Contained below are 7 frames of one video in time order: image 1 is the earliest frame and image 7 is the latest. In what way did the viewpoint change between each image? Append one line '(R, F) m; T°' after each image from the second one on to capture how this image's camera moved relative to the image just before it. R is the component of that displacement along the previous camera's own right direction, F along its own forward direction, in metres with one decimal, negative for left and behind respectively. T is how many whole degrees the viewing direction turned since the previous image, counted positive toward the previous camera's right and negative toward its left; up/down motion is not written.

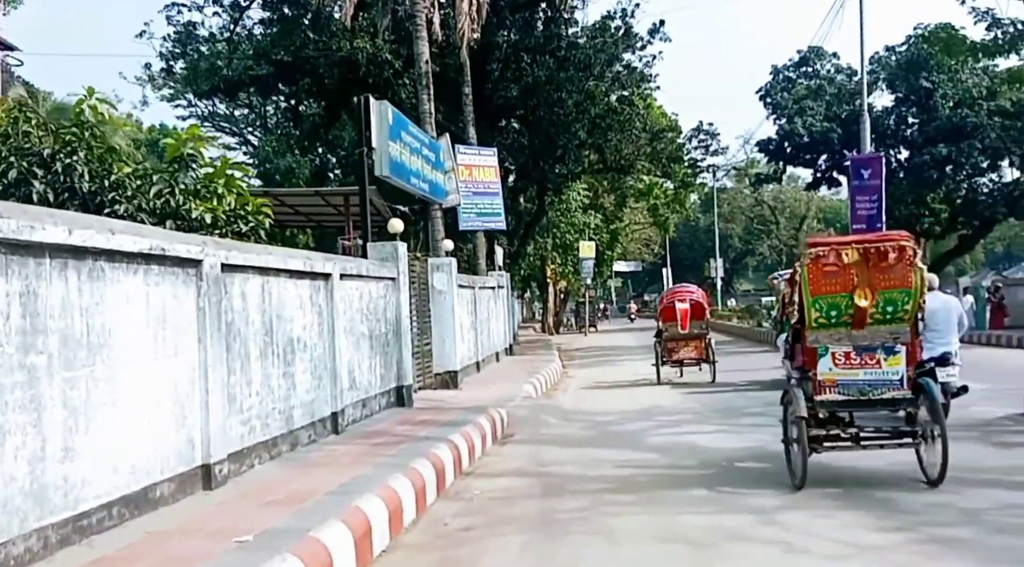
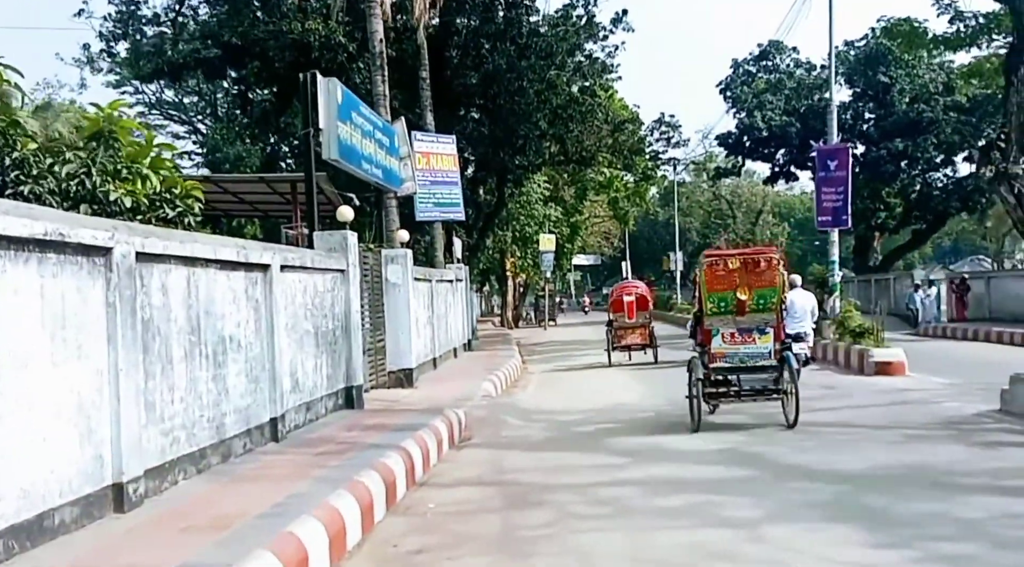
(0.0, +0.8) m; +2°
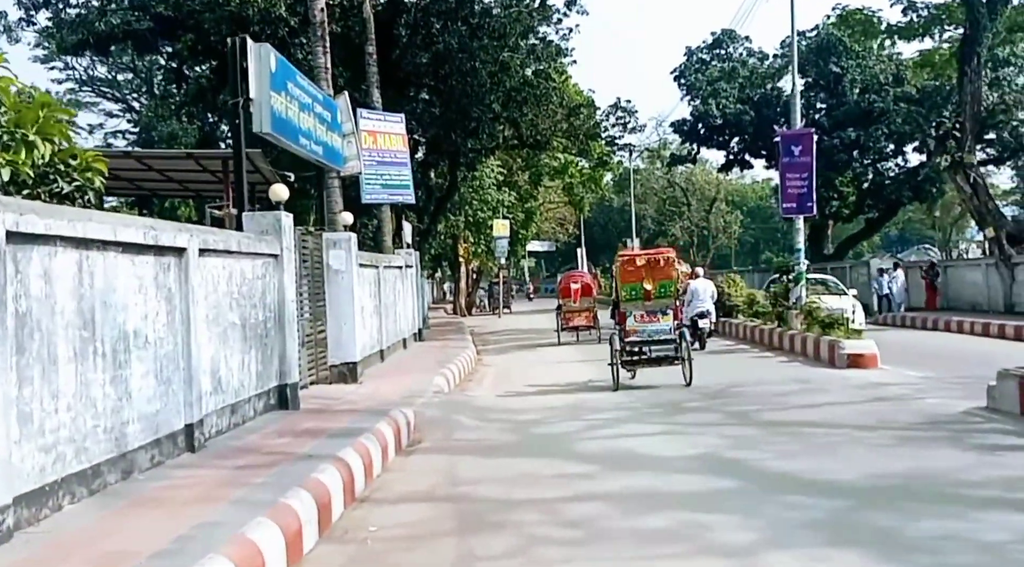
(0.0, +1.1) m; +2°
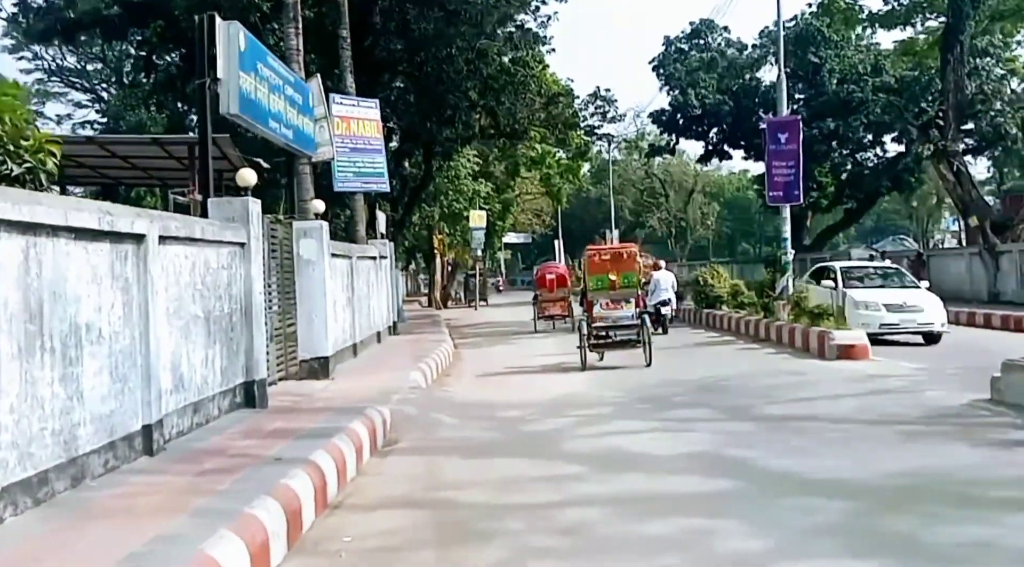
(0.0, +0.5) m; +1°
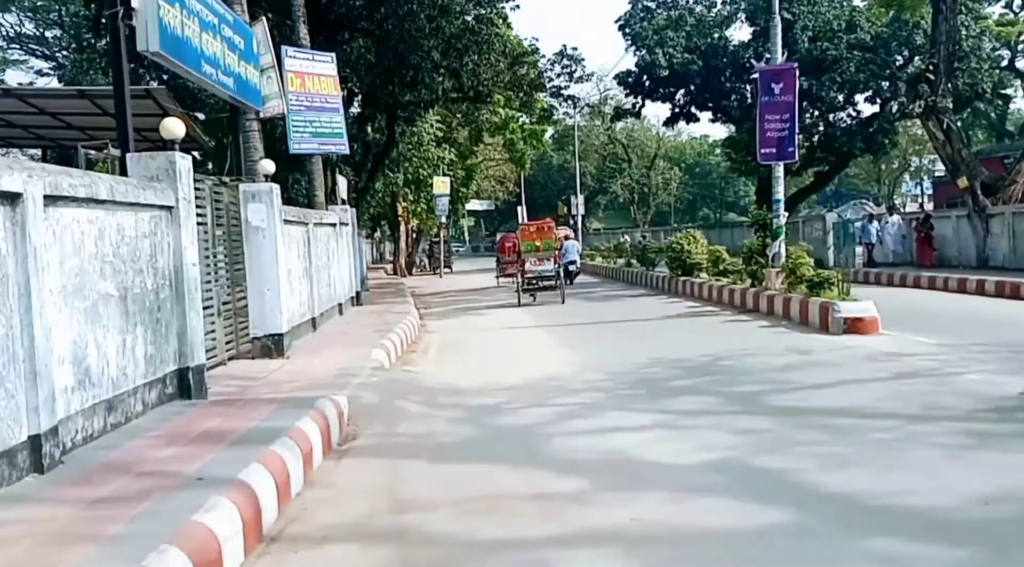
(-0.1, +1.5) m; +2°
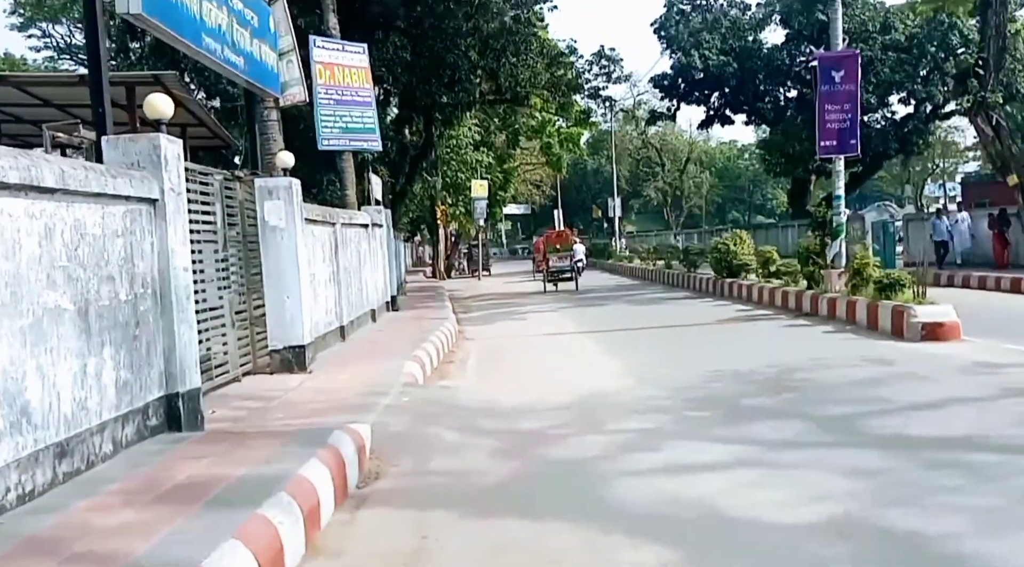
(-0.1, +1.3) m; -2°
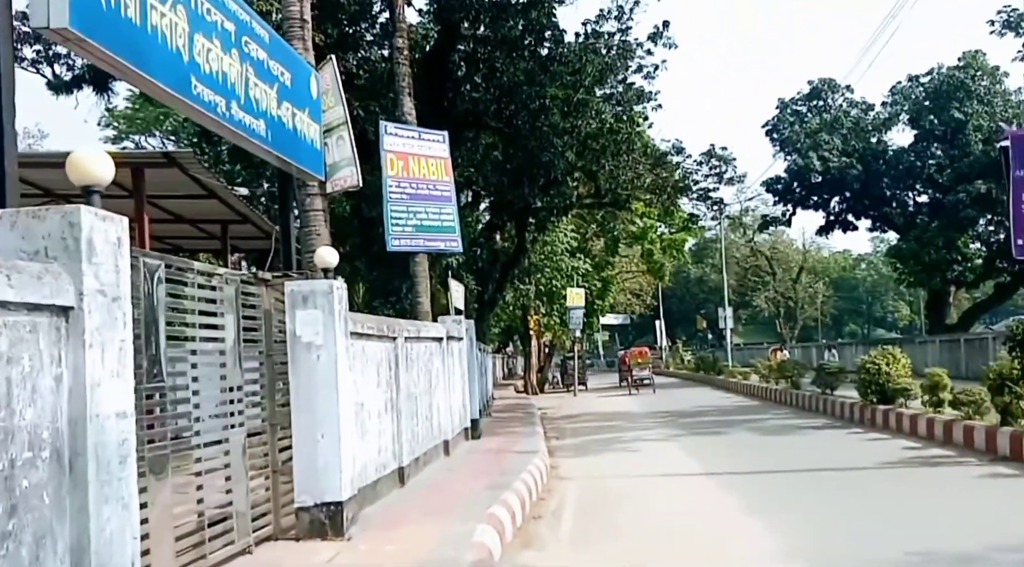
(-0.1, +3.0) m; -5°
